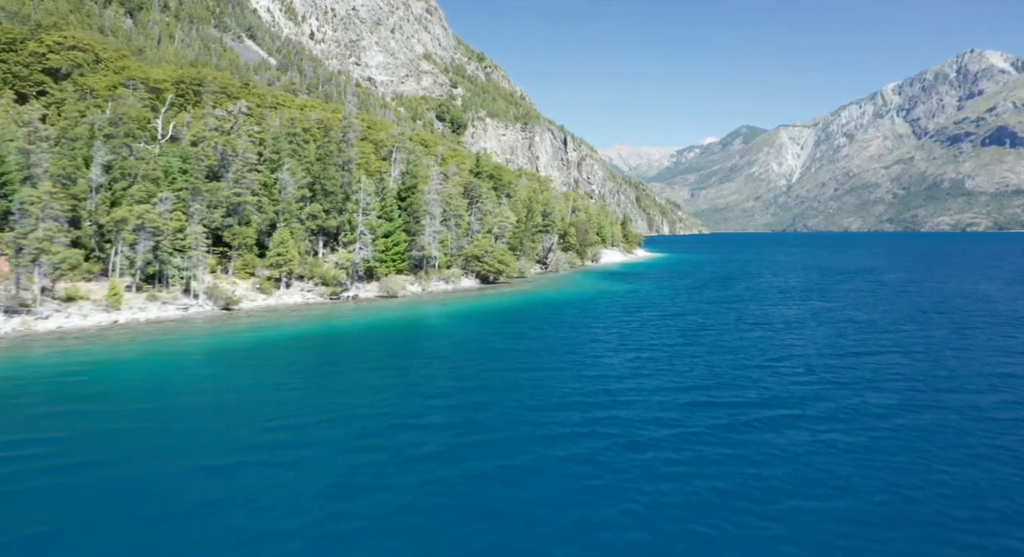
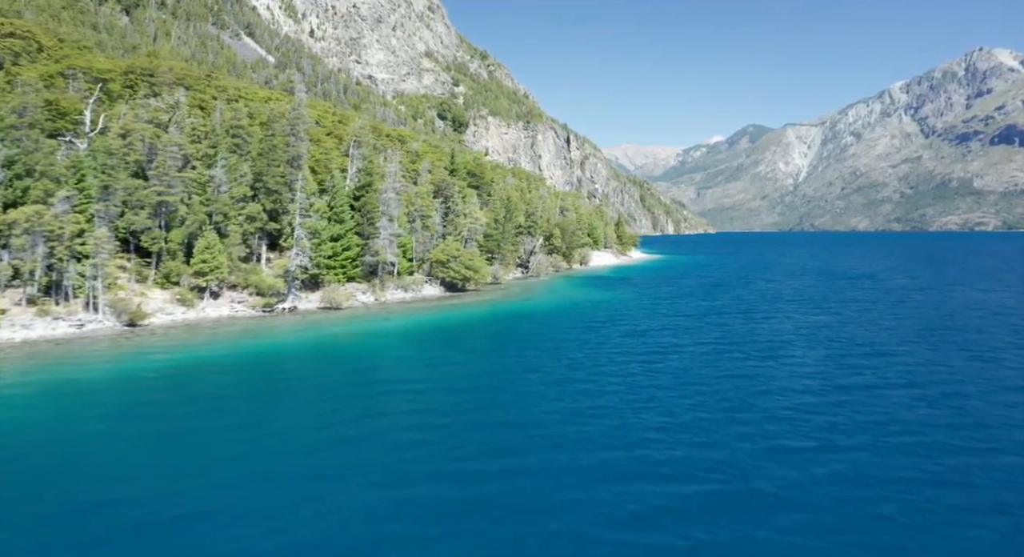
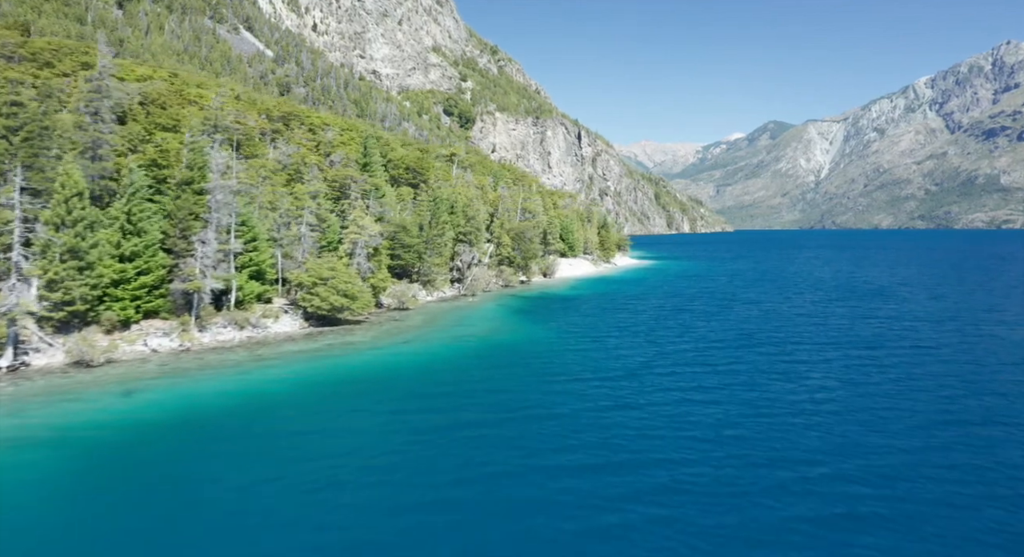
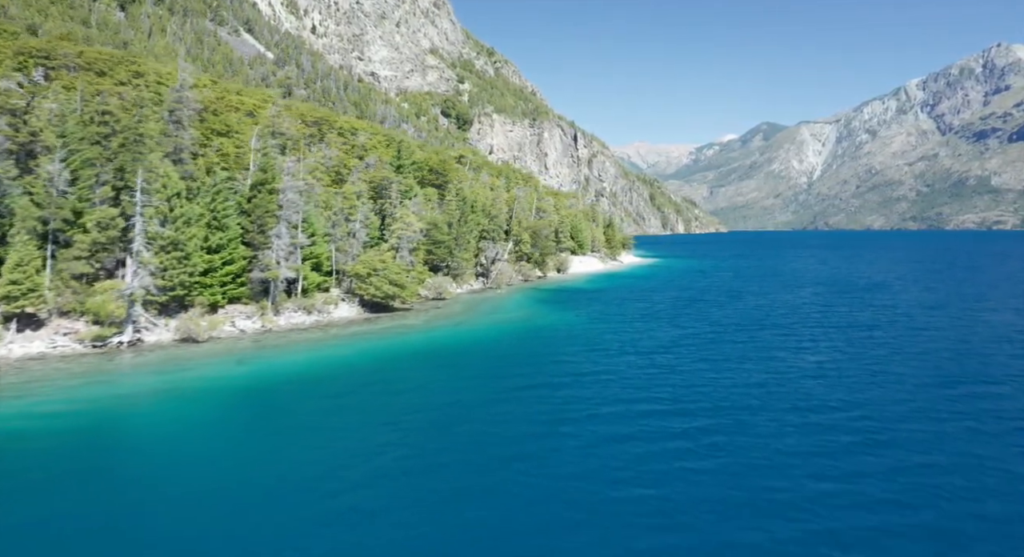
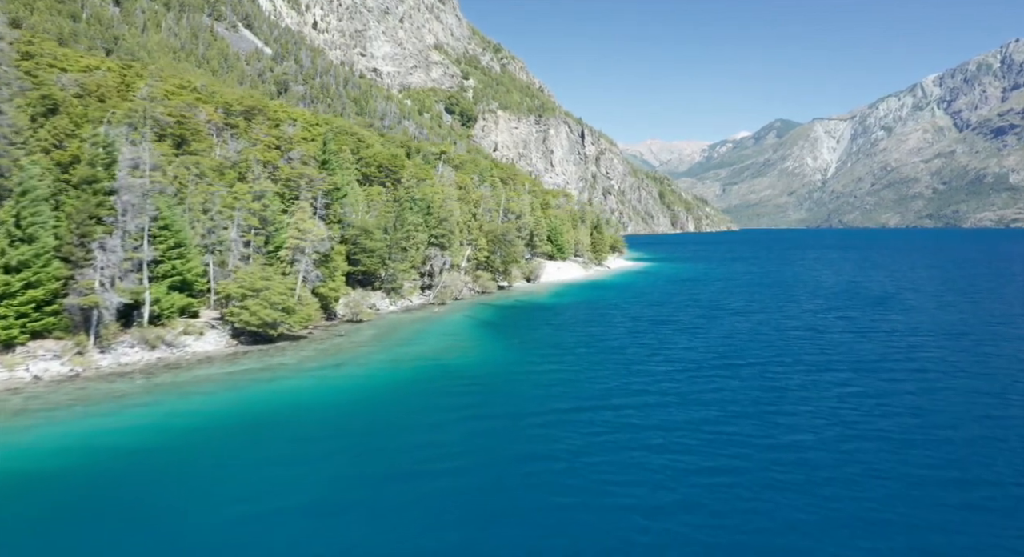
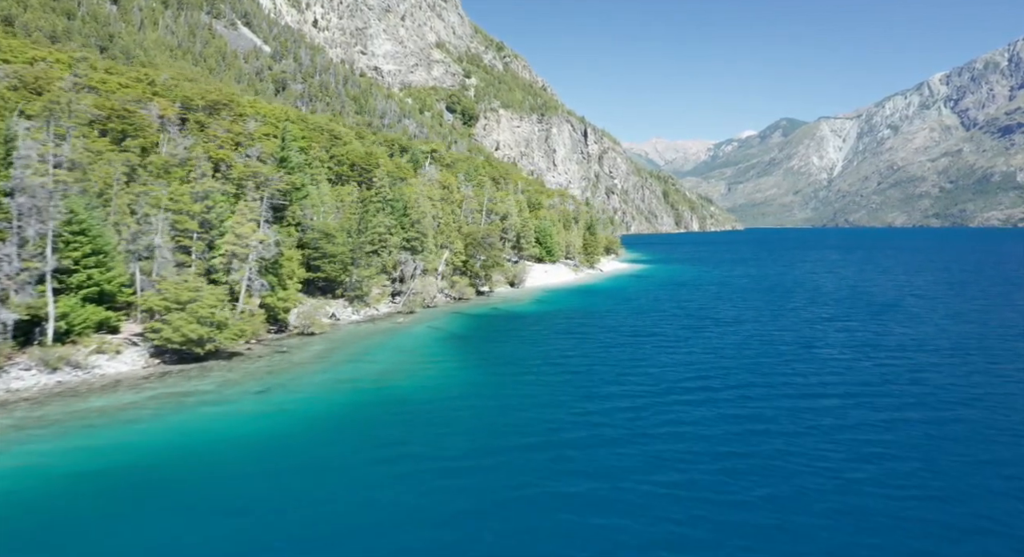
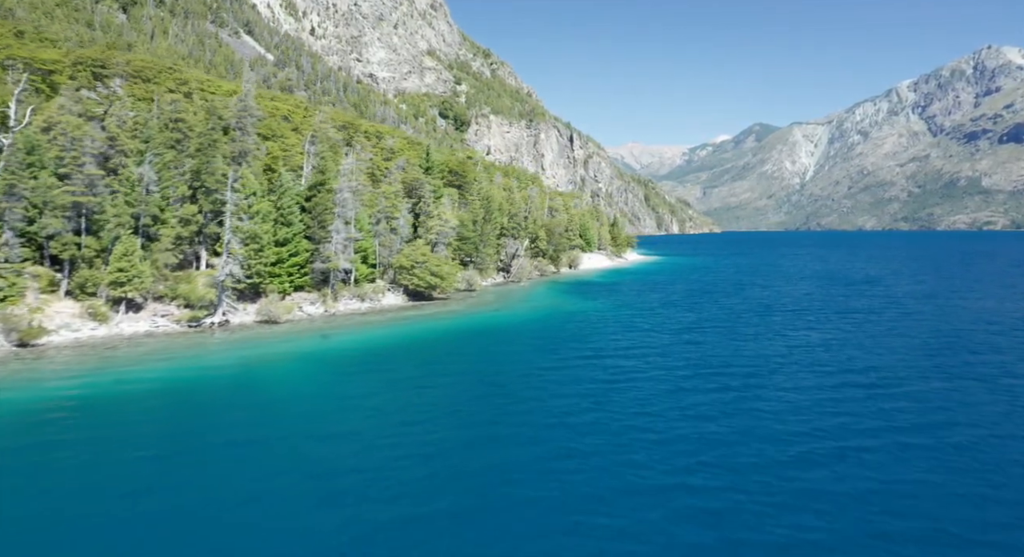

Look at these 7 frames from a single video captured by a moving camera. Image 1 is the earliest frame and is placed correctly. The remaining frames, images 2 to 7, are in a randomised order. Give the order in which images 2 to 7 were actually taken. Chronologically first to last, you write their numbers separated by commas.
2, 7, 4, 3, 5, 6
